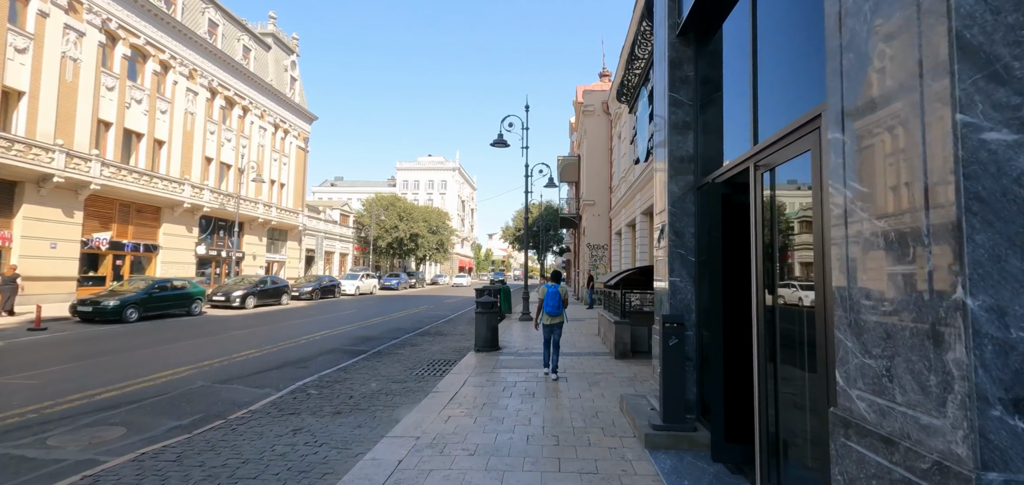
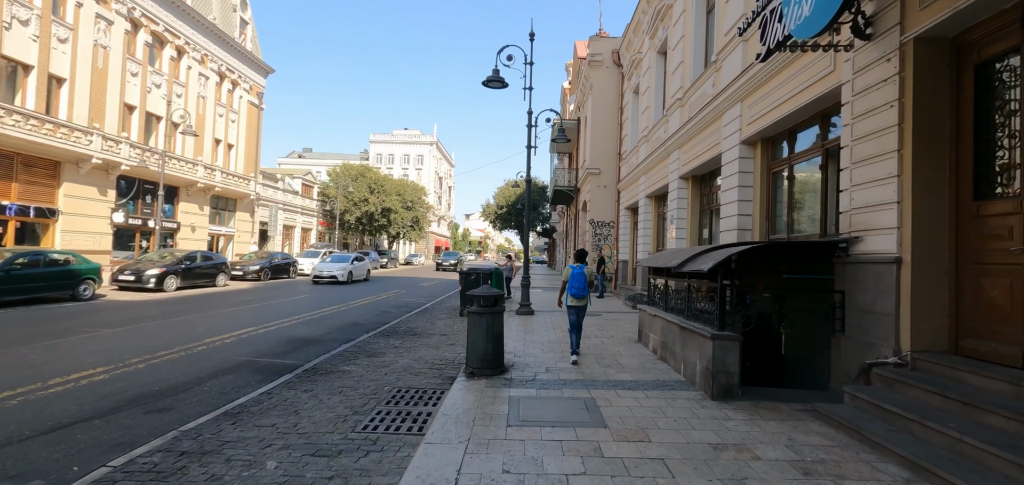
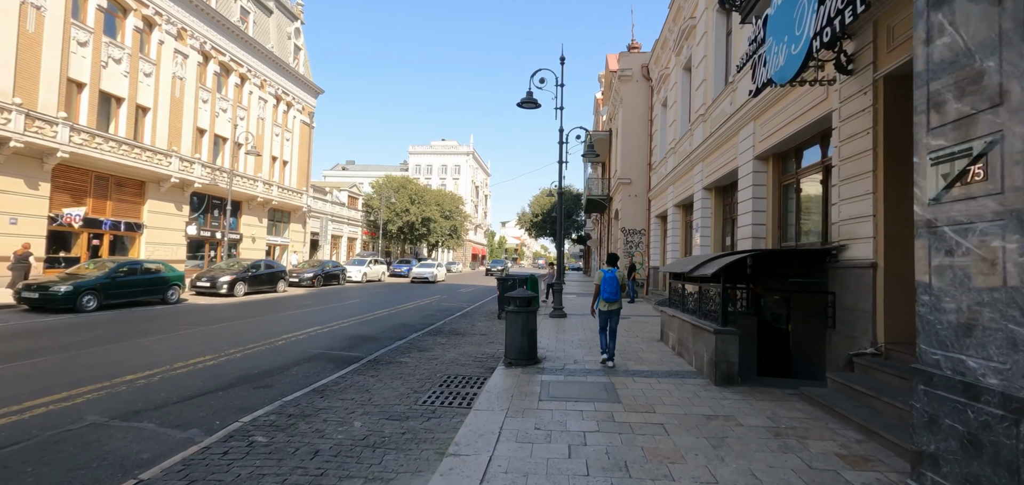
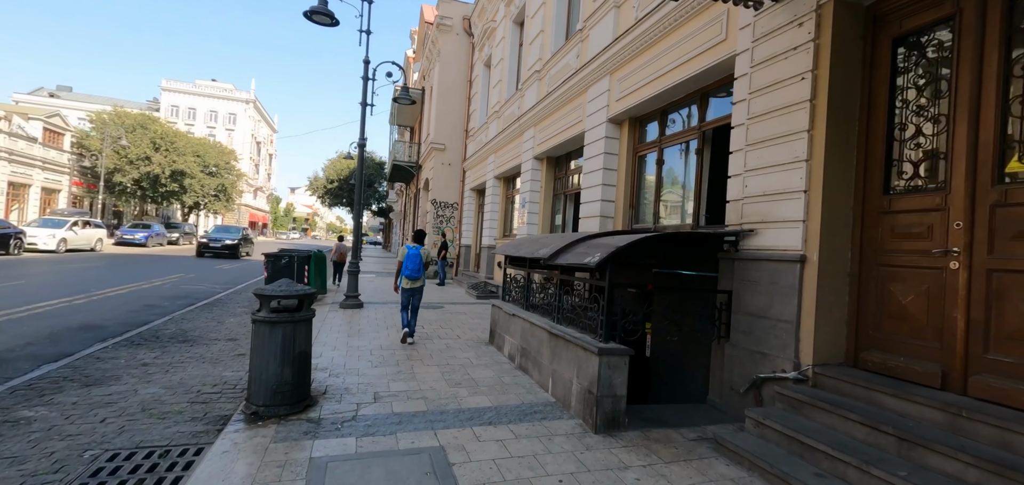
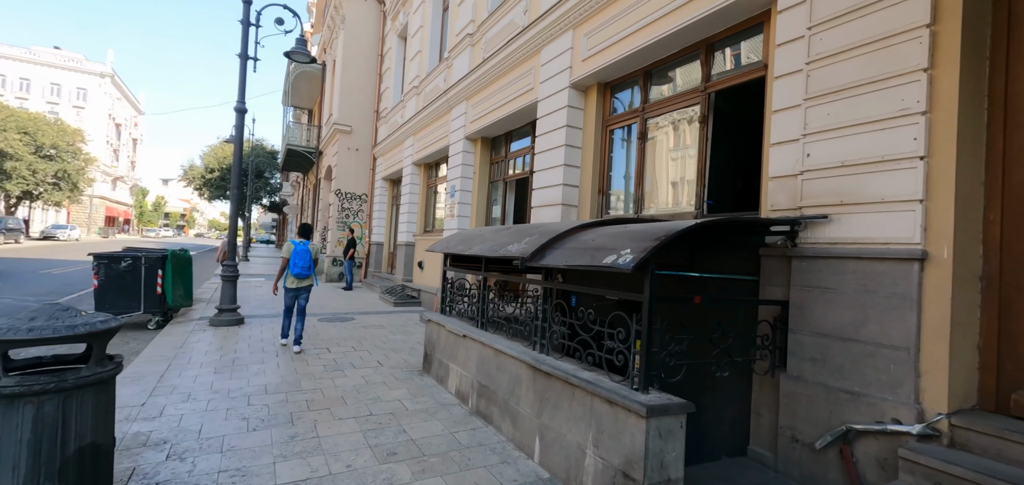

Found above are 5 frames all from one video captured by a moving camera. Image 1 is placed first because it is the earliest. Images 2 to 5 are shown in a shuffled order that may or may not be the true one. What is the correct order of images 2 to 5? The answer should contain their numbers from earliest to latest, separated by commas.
3, 2, 4, 5
